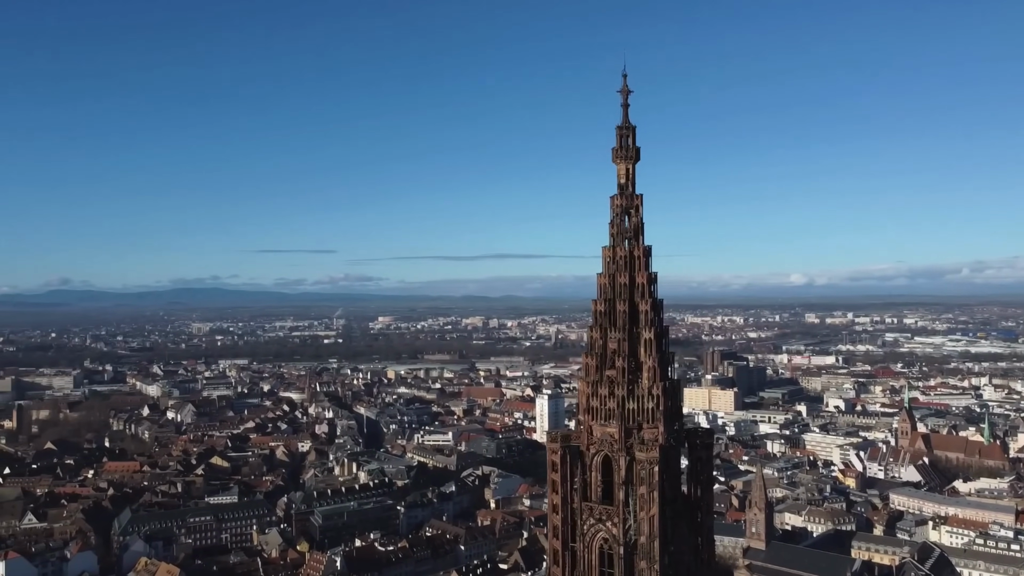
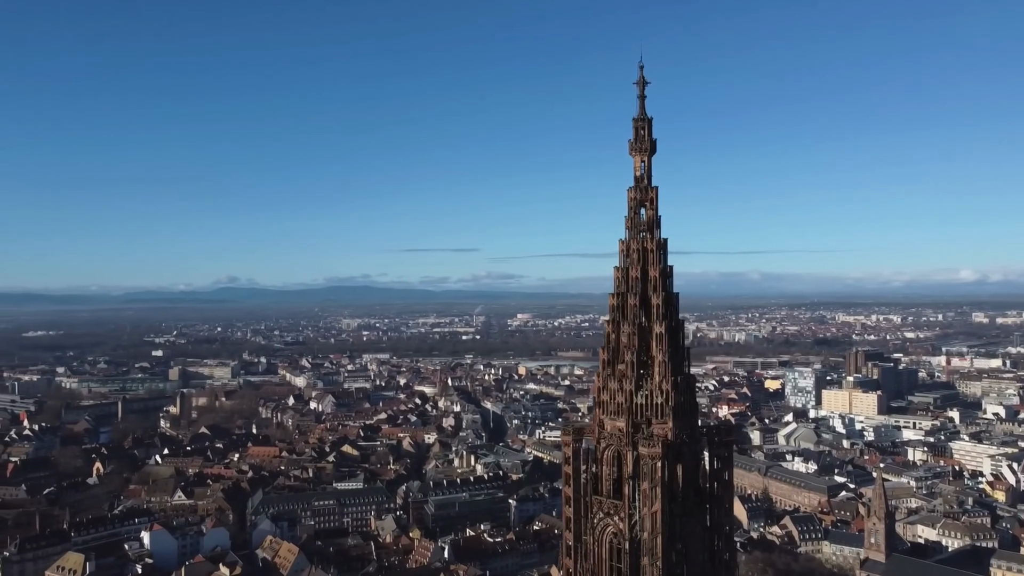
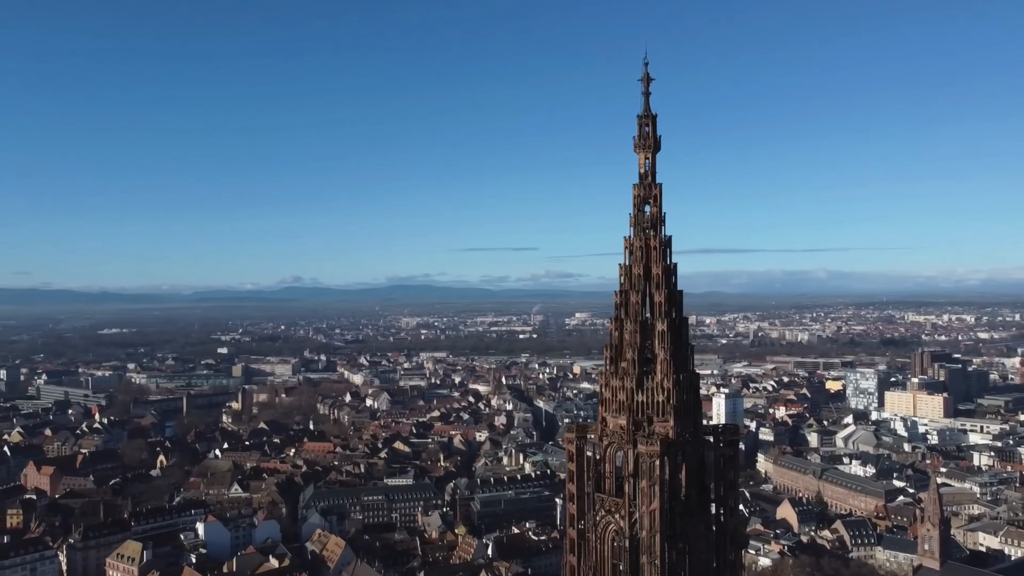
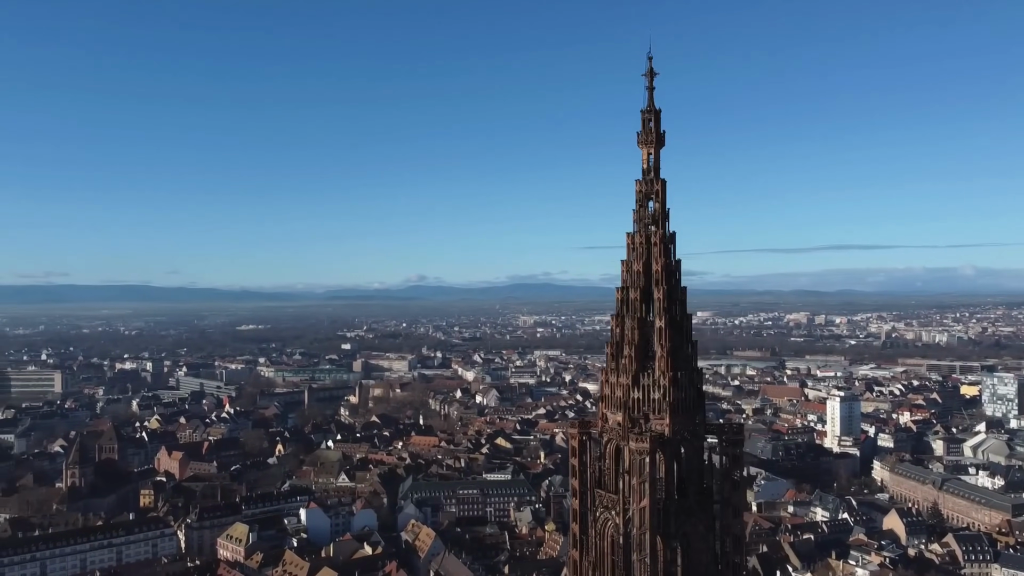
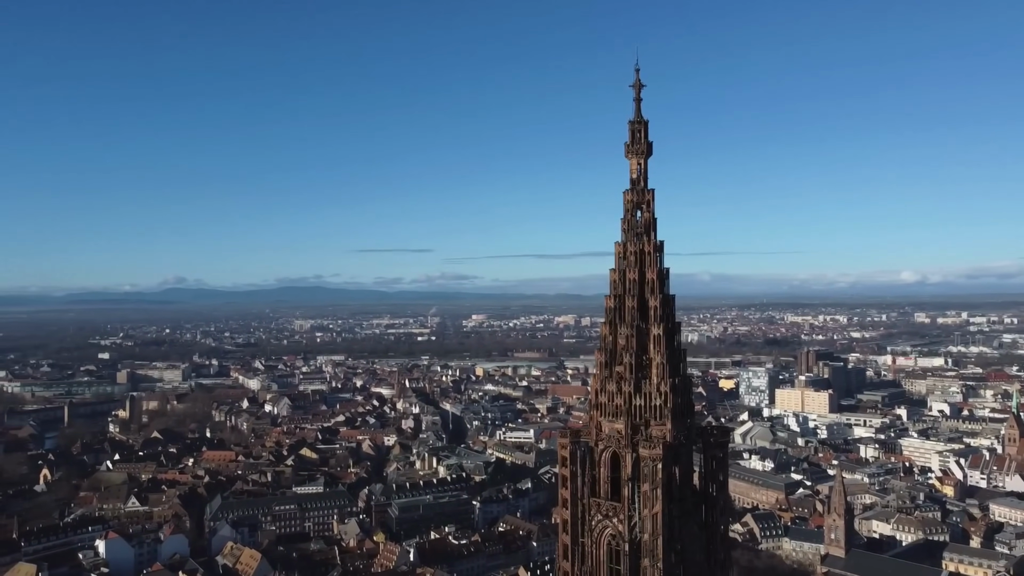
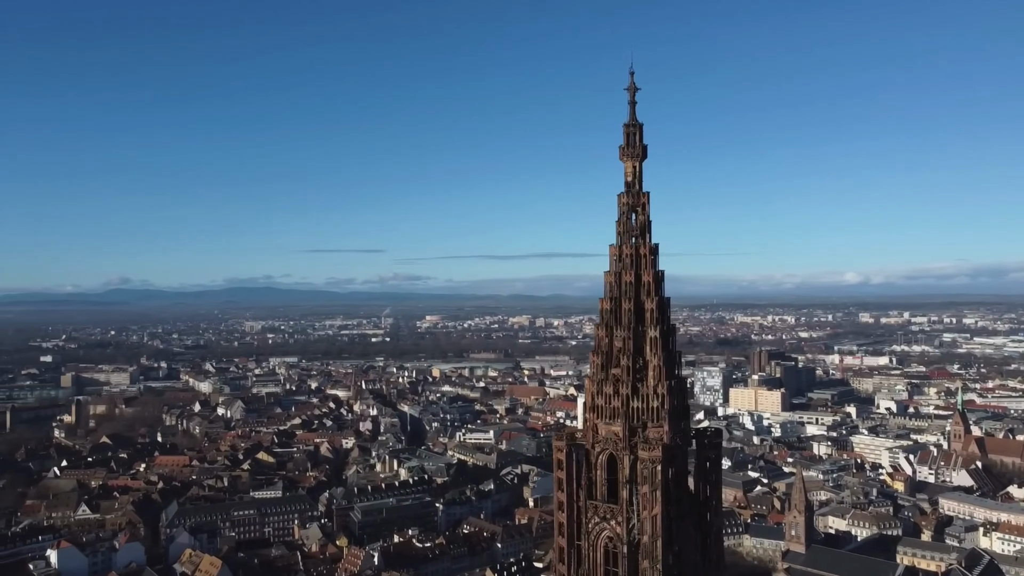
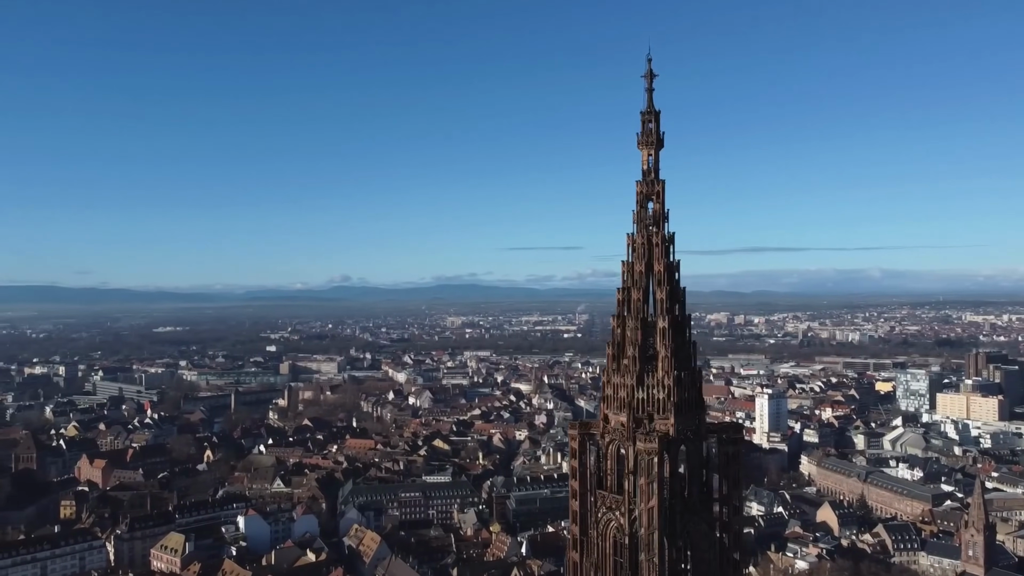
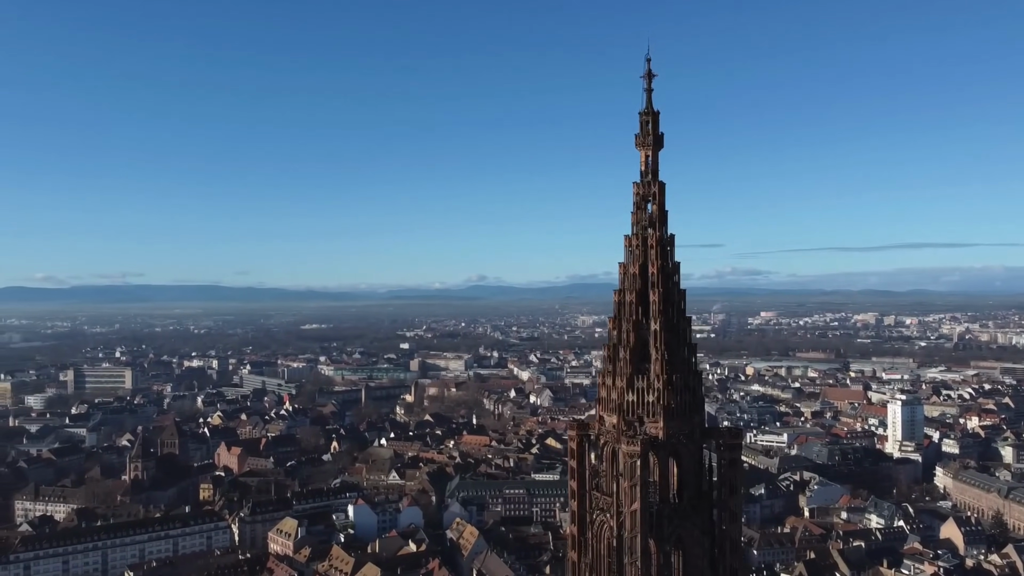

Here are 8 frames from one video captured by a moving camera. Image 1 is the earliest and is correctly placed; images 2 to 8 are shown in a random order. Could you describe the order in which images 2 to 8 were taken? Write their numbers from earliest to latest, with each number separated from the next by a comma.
6, 5, 2, 3, 7, 4, 8
